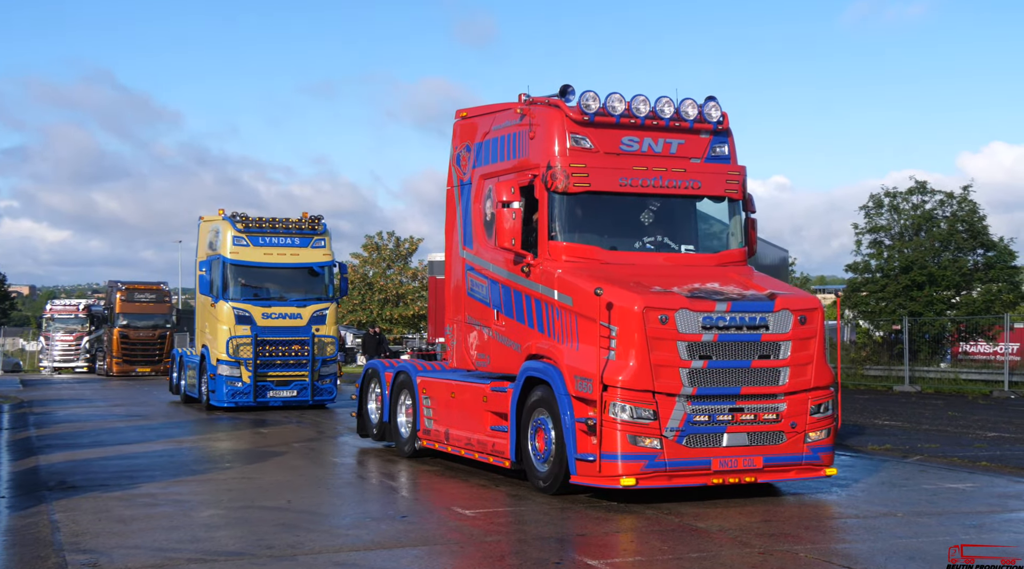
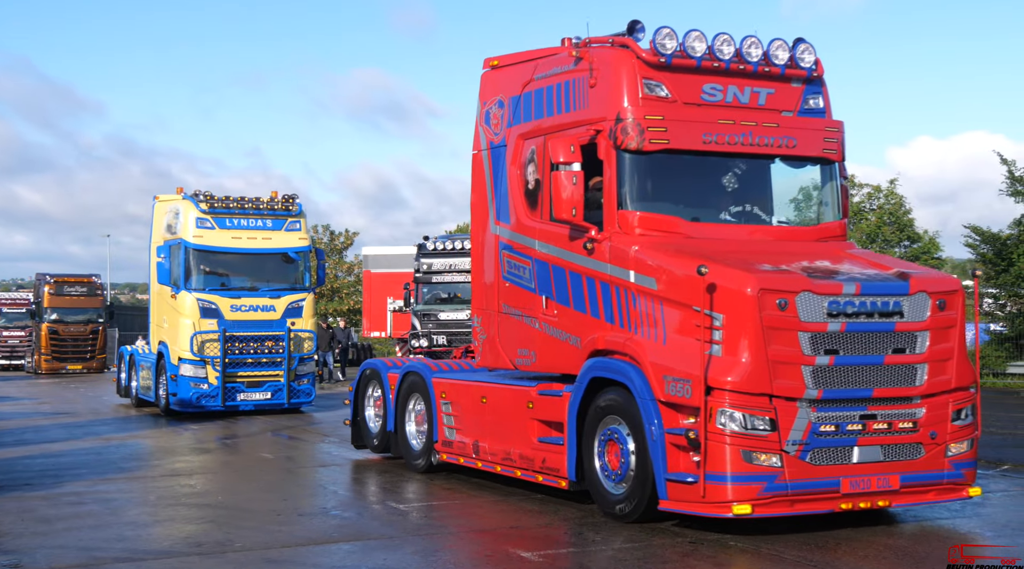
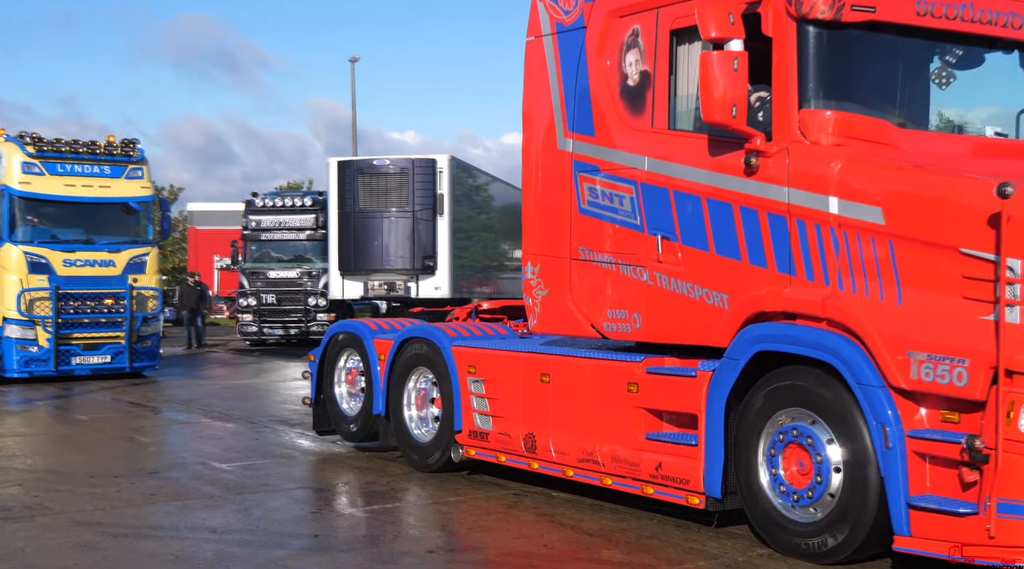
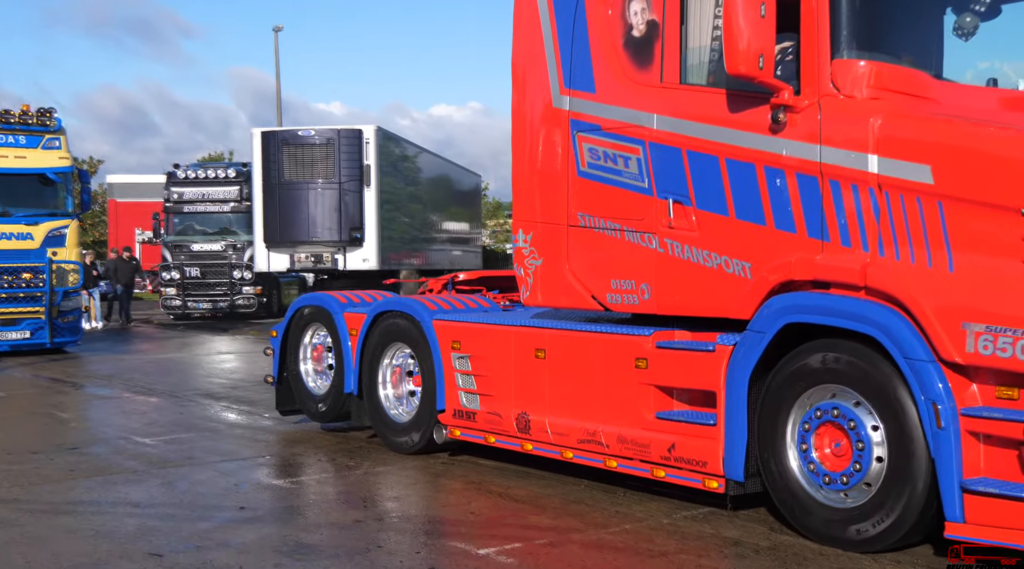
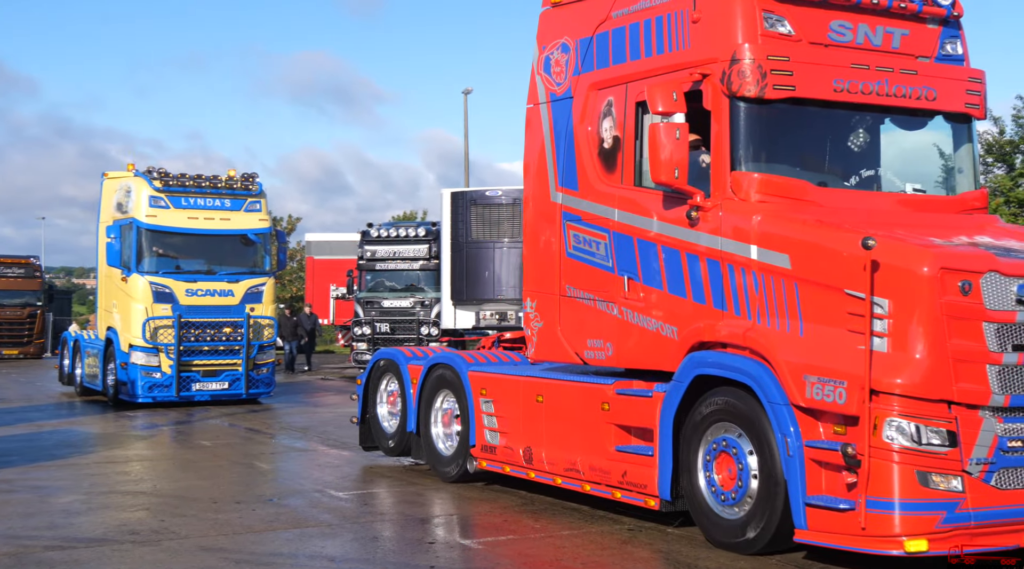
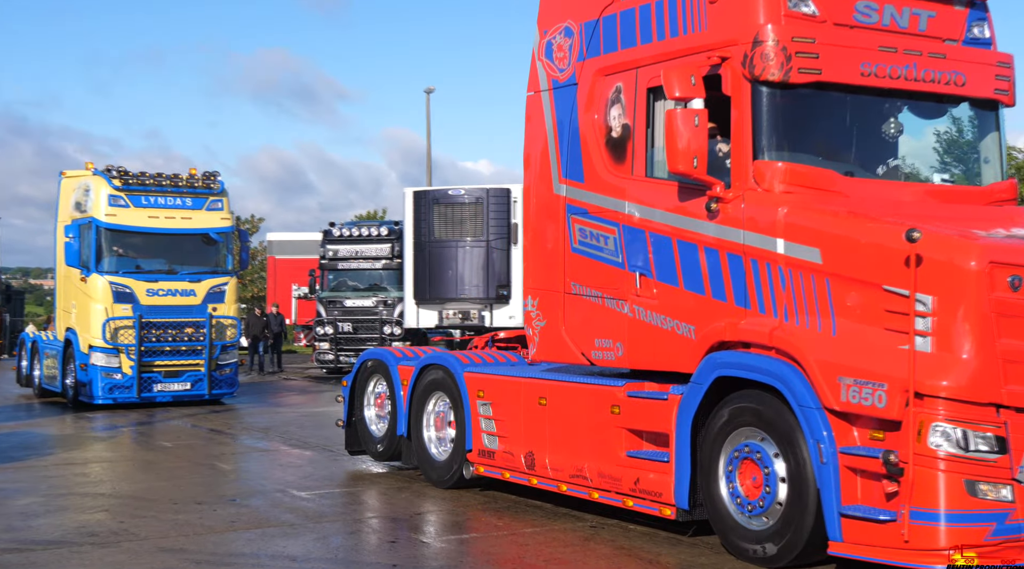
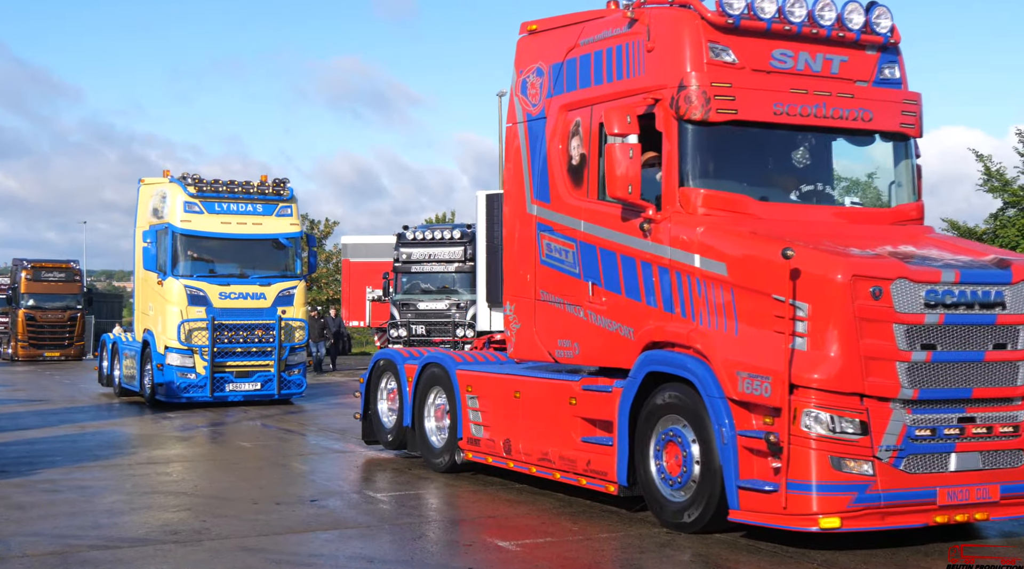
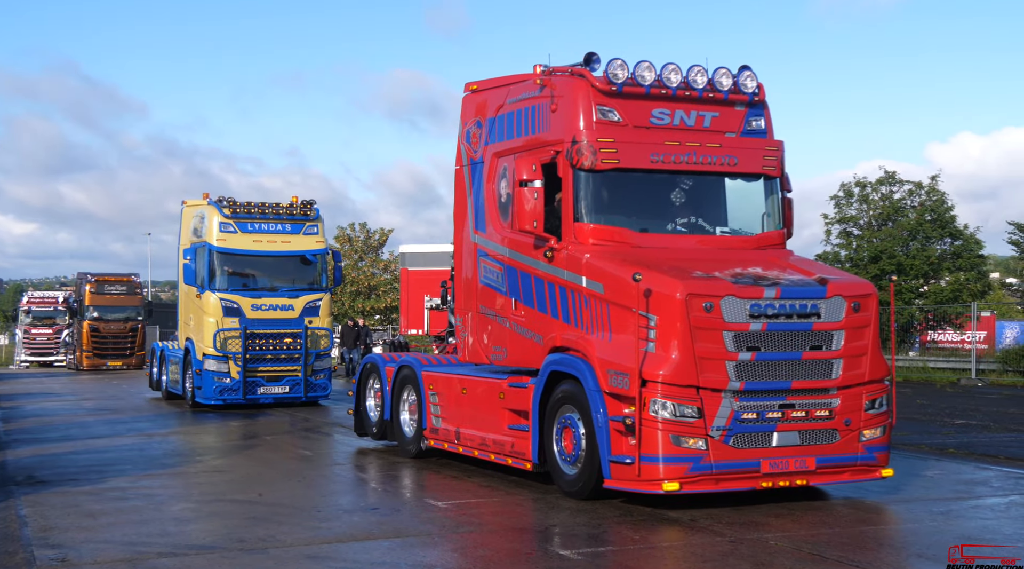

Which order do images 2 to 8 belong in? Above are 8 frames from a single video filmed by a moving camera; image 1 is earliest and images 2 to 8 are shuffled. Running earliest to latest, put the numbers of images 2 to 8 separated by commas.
8, 2, 7, 5, 6, 3, 4
